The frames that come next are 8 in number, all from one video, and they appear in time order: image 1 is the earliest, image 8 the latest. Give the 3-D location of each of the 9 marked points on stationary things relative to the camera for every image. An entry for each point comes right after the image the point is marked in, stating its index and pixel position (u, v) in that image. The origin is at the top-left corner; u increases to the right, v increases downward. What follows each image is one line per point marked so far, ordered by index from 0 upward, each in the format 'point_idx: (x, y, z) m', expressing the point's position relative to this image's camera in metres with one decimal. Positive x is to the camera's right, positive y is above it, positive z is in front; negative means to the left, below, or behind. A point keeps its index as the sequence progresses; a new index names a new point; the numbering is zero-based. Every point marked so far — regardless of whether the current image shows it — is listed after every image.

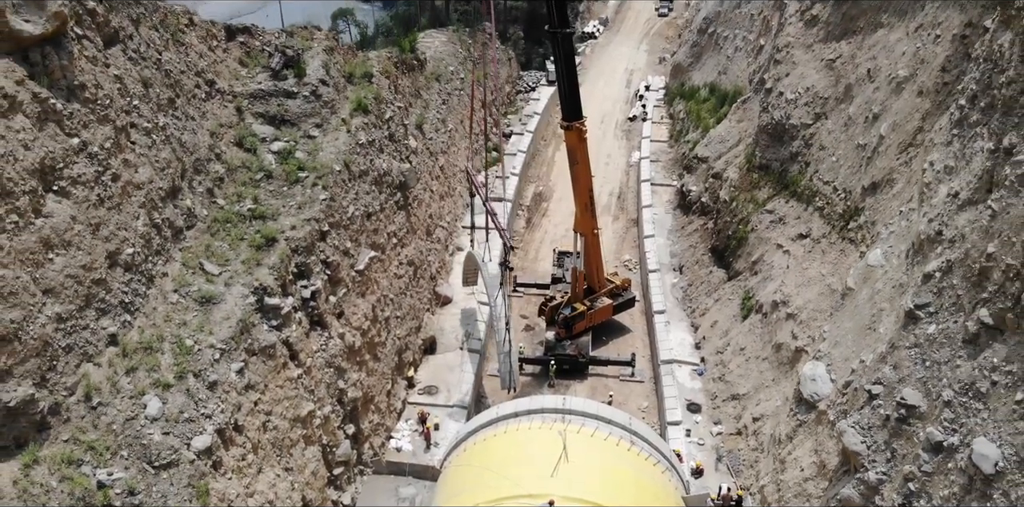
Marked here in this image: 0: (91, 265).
0: (-4.8, -0.1, +7.6) m
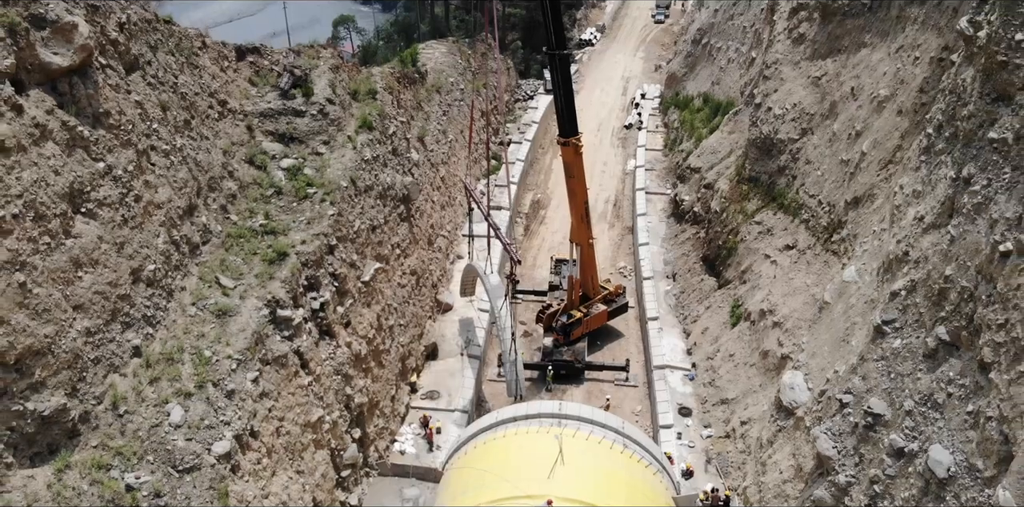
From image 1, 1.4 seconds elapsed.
0: (-4.8, -0.4, +8.1) m
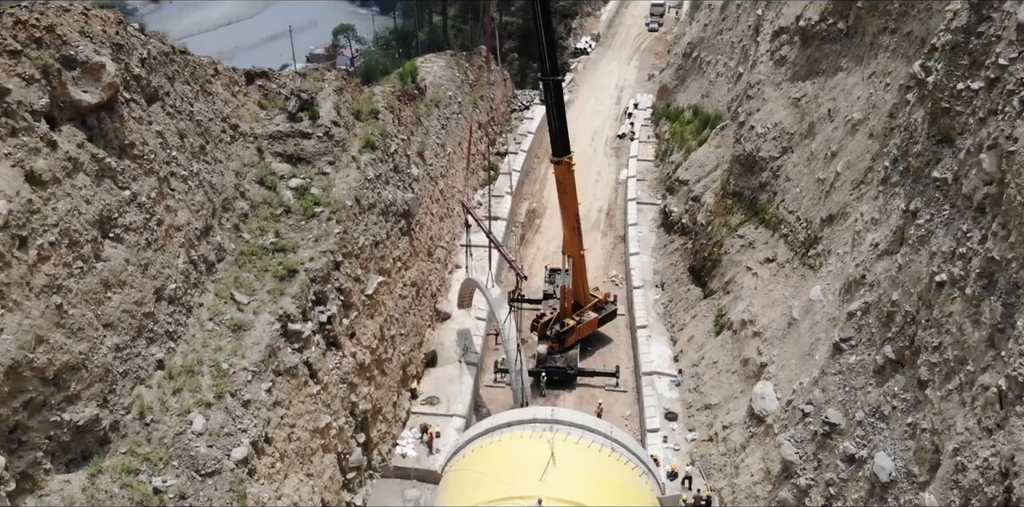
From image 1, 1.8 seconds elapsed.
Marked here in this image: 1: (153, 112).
0: (-4.9, -0.6, +8.8) m
1: (-5.3, +2.1, +9.8) m
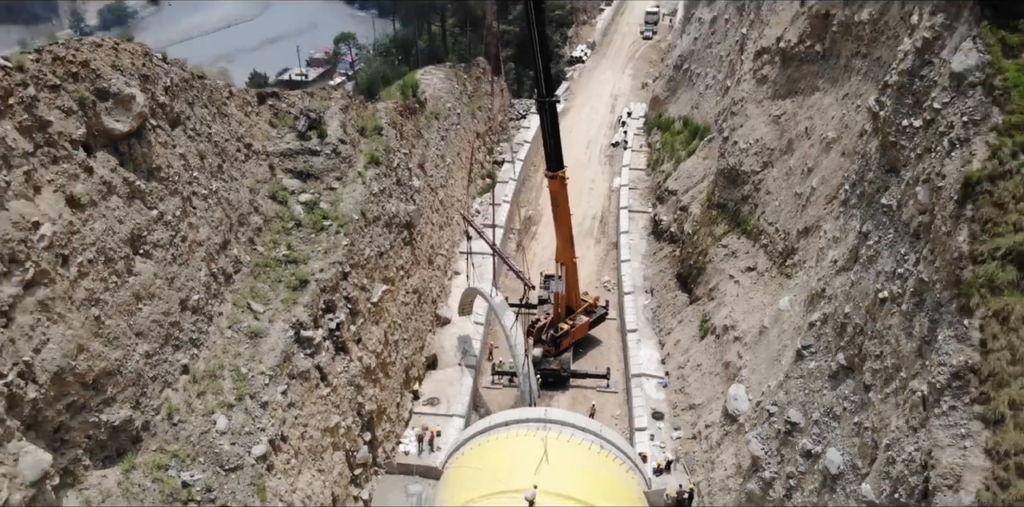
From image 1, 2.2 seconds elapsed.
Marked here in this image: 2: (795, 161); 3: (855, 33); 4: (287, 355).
0: (-5.0, -0.8, +9.6) m
1: (-5.4, +1.9, +10.6) m
2: (+5.9, +1.9, +13.9) m
3: (+6.9, +4.4, +13.3) m
4: (-3.6, -1.6, +10.6) m
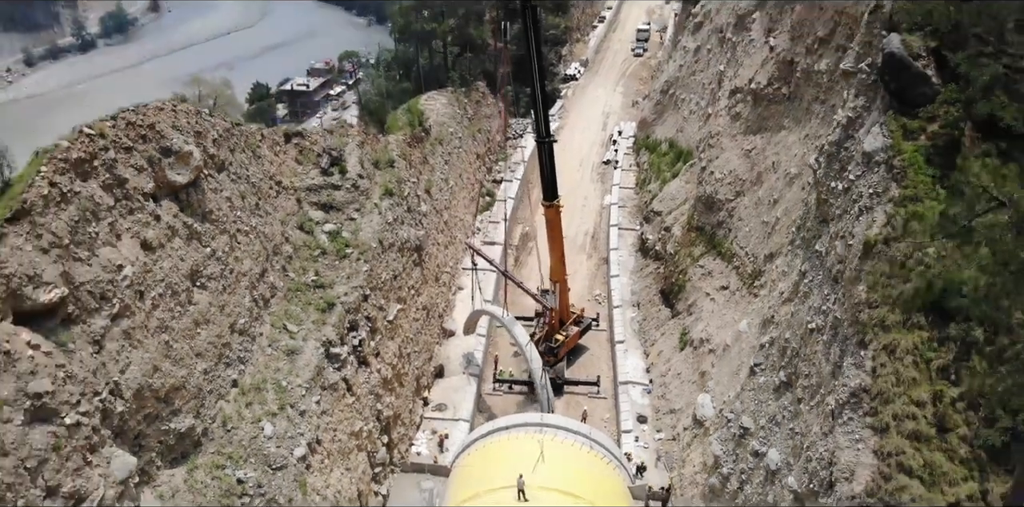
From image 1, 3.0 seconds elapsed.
0: (-5.0, -1.4, +11.2) m
1: (-5.4, +1.4, +12.3) m
2: (+5.9, +1.4, +15.6) m
3: (+6.9, +3.9, +15.0) m
4: (-3.6, -2.2, +12.3) m
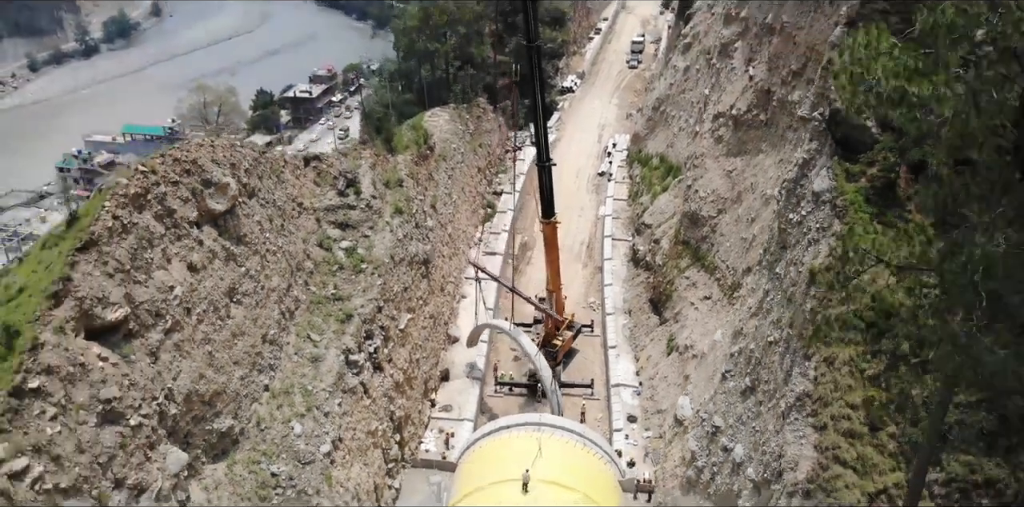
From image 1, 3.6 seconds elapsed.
0: (-4.9, -1.7, +12.7) m
1: (-5.4, +1.0, +13.7) m
2: (+5.9, +1.1, +17.0) m
3: (+6.9, +3.6, +16.4) m
4: (-3.6, -2.5, +13.7) m
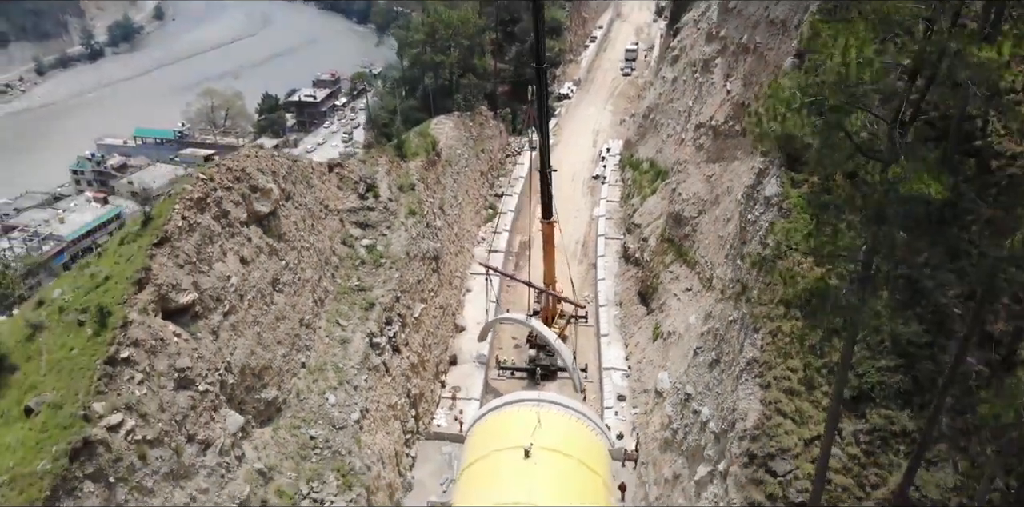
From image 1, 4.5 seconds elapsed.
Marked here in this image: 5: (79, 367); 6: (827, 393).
0: (-4.9, -1.6, +14.7) m
1: (-5.3, +1.1, +15.7) m
2: (+6.0, +1.2, +19.1) m
3: (+6.9, +3.7, +18.5) m
4: (-3.5, -2.4, +15.7) m
5: (-7.2, -1.9, +11.0) m
6: (+5.2, -2.3, +10.9) m
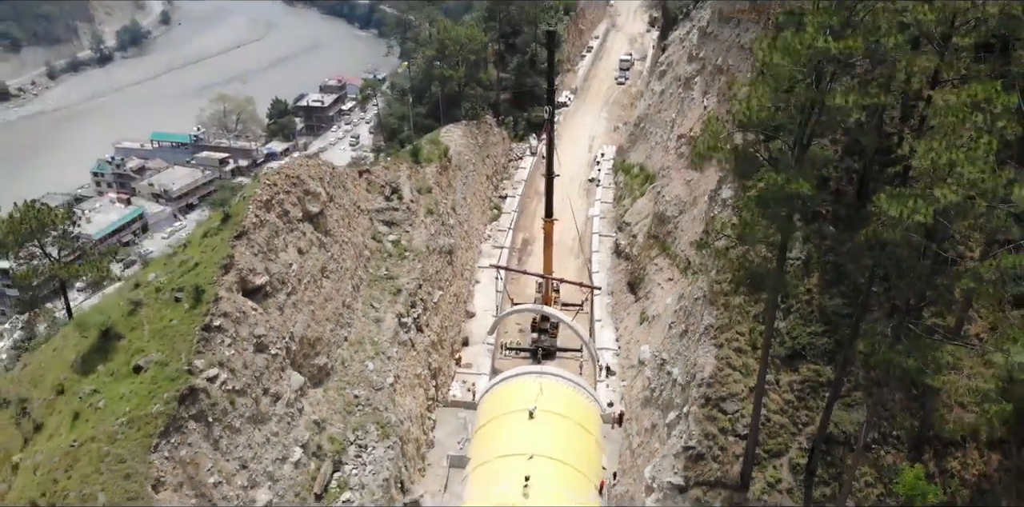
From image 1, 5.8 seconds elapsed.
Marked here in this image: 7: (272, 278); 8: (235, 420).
0: (-4.7, -1.4, +17.7) m
1: (-5.1, +1.3, +18.7) m
2: (+6.2, +1.4, +22.1) m
3: (+7.1, +3.9, +21.6) m
4: (-3.3, -2.2, +18.7) m
5: (-7.0, -1.7, +14.0) m
6: (+5.4, -2.1, +14.0) m
7: (-5.8, -0.6, +15.8) m
8: (-5.8, -3.5, +13.9) m
